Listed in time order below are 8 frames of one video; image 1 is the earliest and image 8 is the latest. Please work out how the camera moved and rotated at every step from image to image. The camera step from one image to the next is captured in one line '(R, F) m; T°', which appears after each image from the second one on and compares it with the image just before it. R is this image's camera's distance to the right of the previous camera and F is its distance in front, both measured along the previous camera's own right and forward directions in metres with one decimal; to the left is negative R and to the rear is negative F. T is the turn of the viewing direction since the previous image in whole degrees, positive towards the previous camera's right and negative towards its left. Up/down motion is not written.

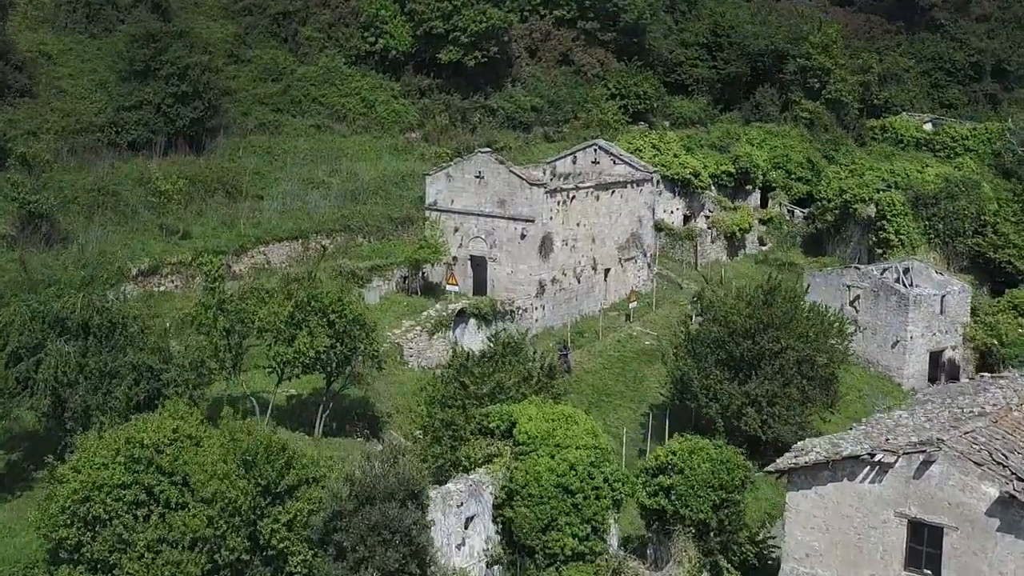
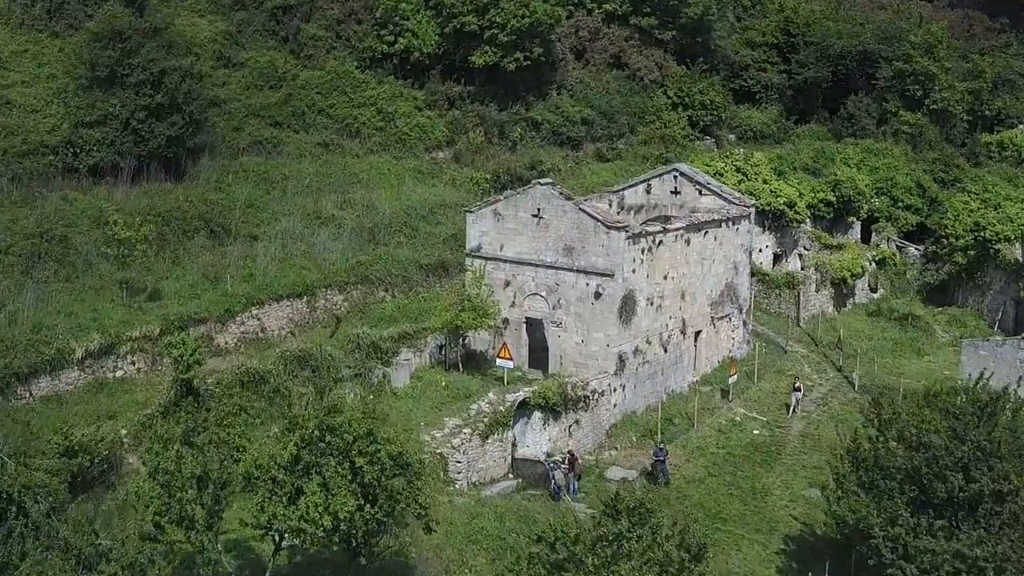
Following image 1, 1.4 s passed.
(-1.1, +5.7) m; 0°
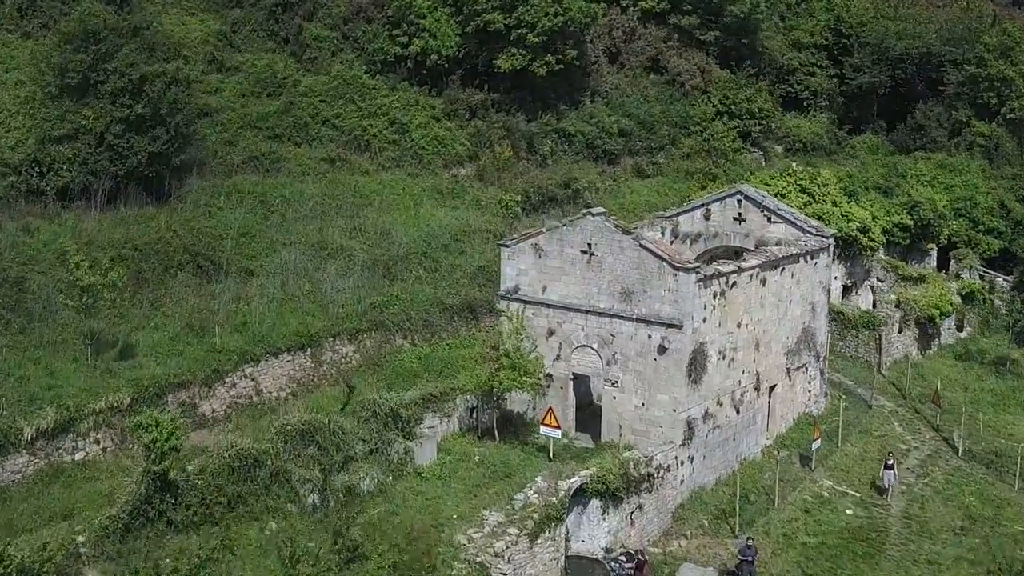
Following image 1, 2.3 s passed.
(-0.6, +3.1) m; 0°
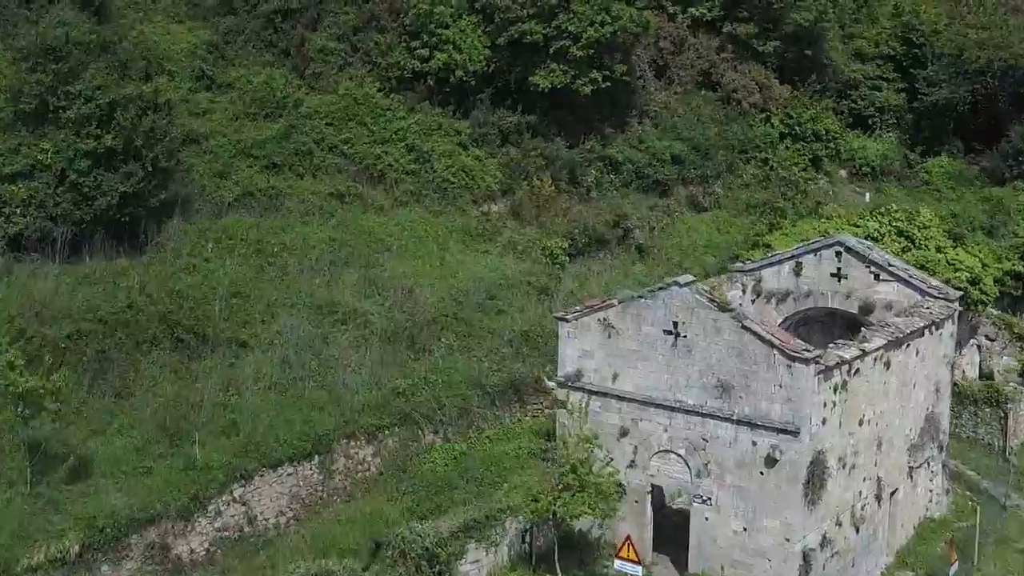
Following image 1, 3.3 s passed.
(-0.7, +3.4) m; 0°
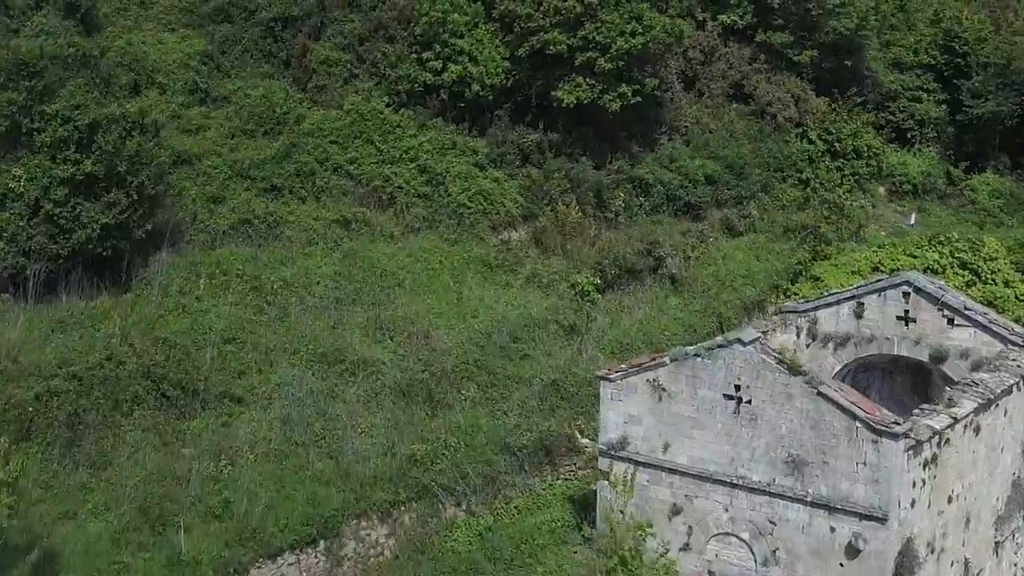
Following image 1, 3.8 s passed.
(-0.3, +1.7) m; 0°
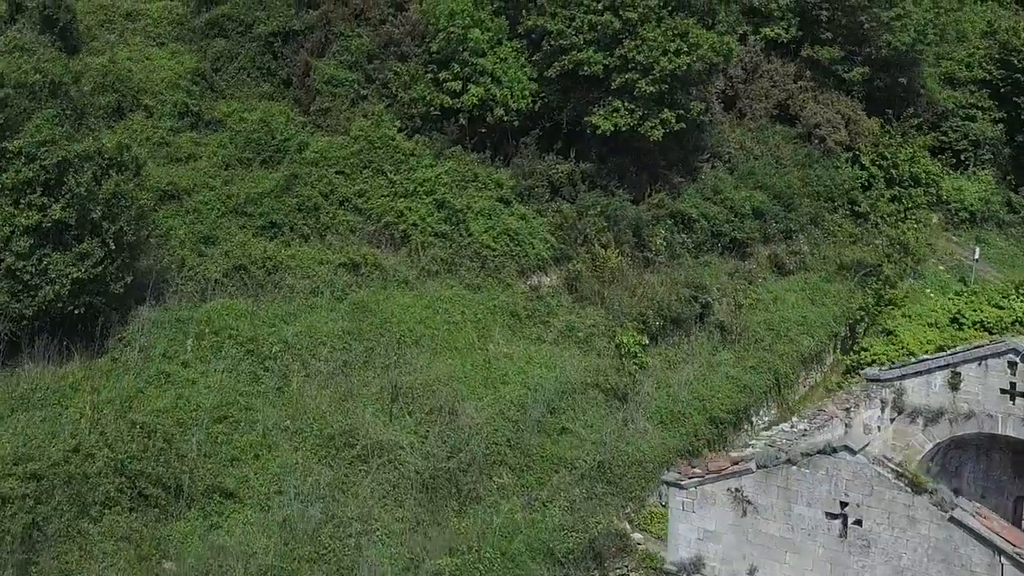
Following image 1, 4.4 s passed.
(-0.4, +2.0) m; 0°
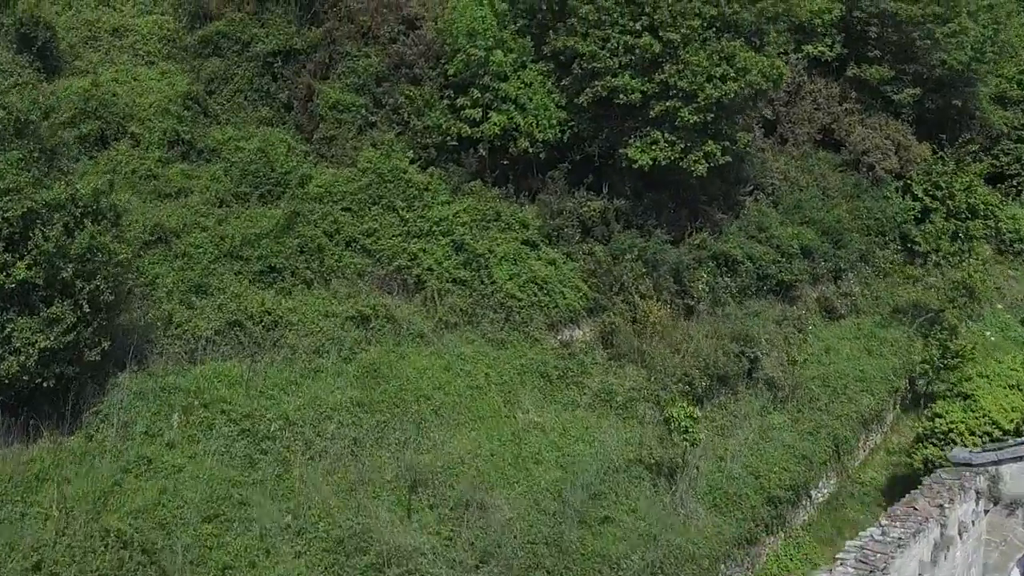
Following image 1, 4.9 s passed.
(-0.3, +1.7) m; 0°
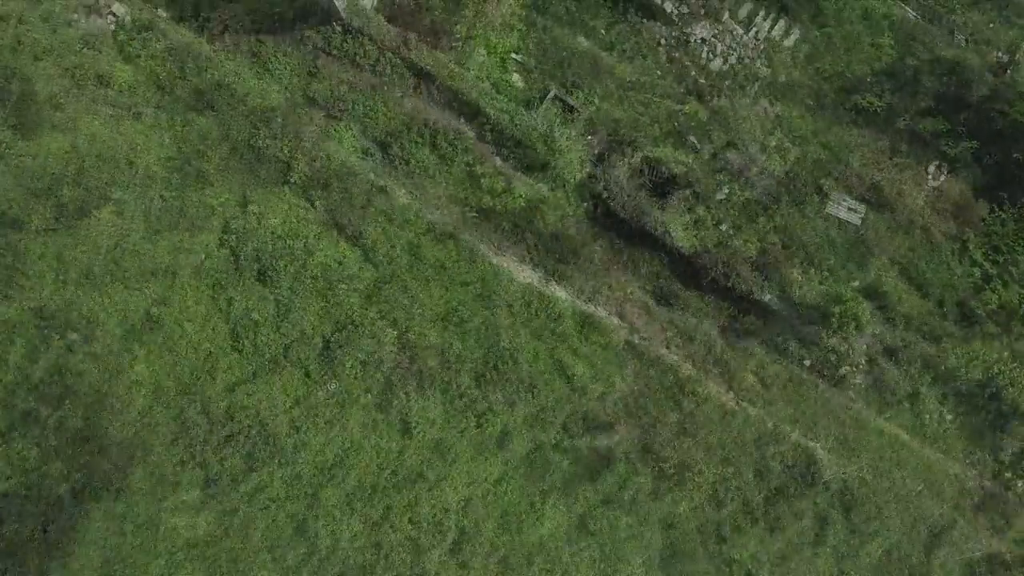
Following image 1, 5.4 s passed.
(-0.3, +1.3) m; 0°
